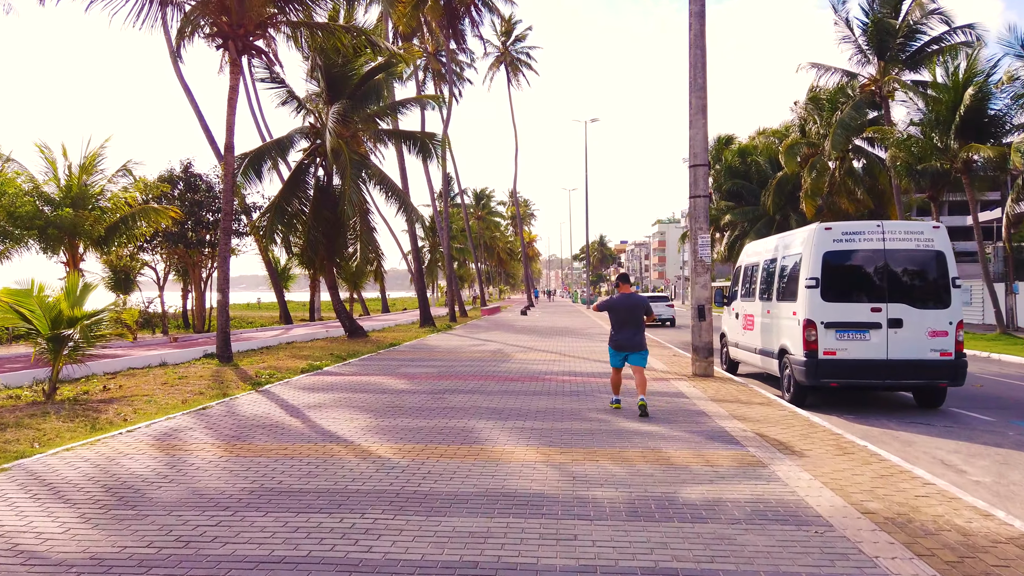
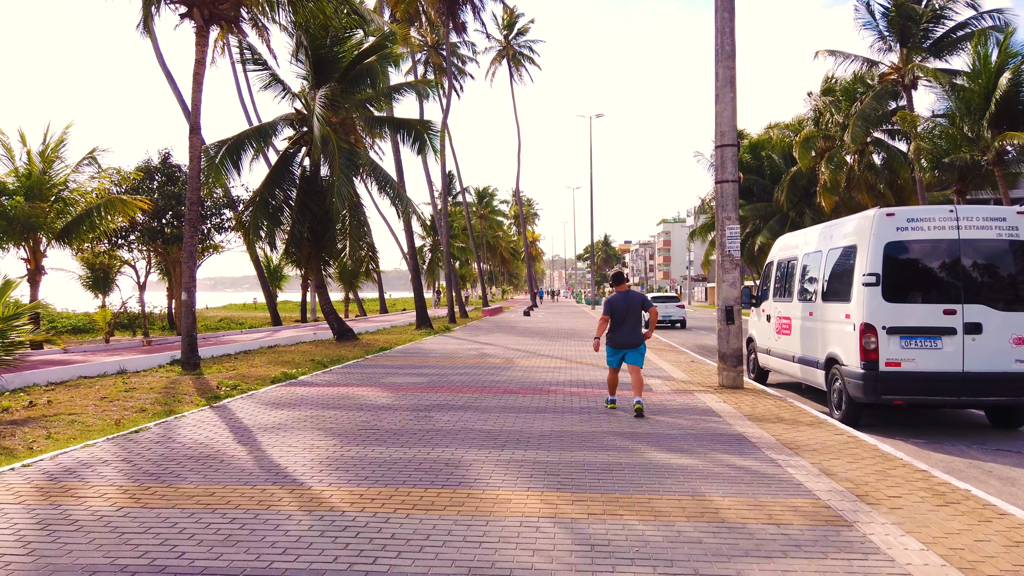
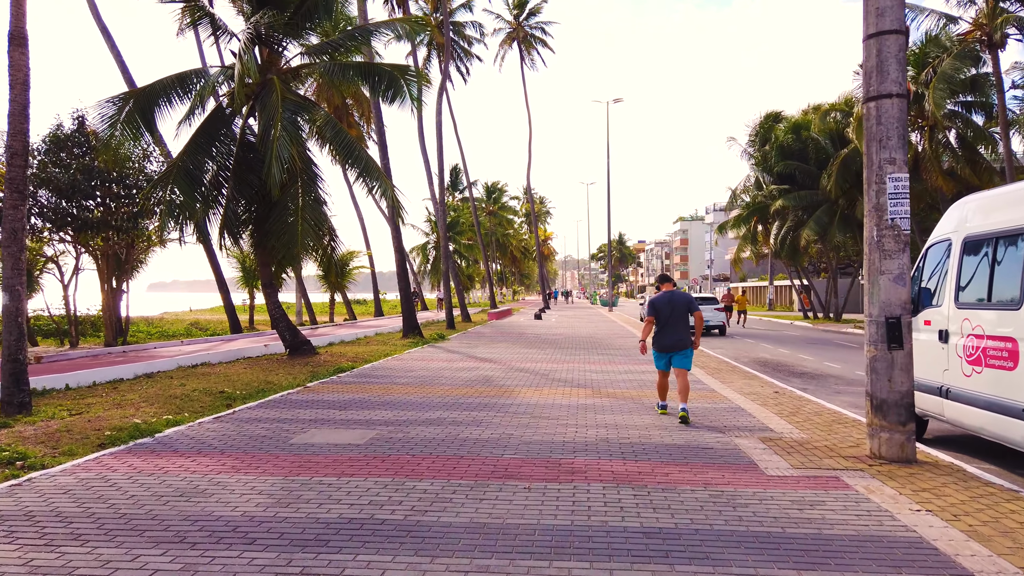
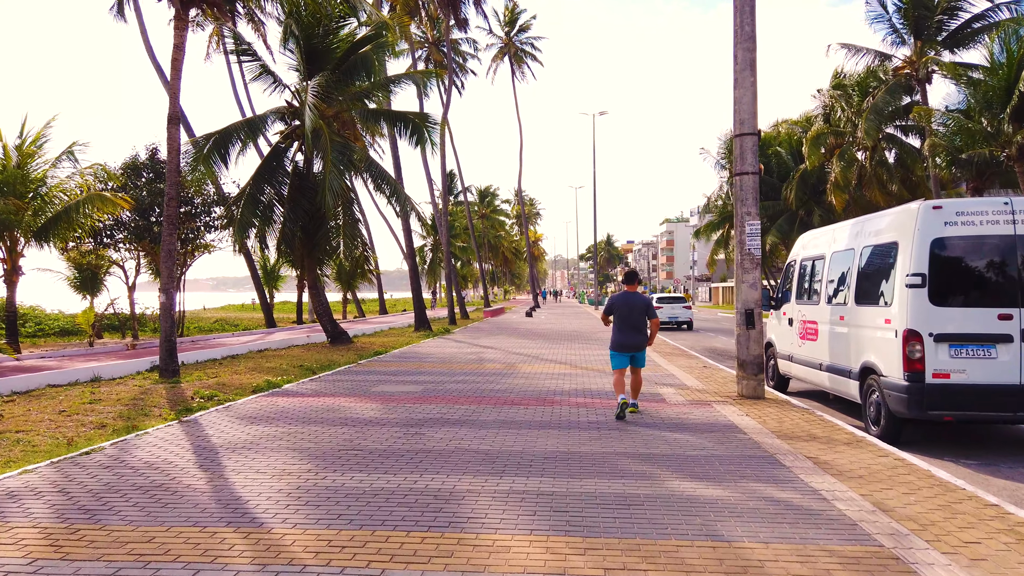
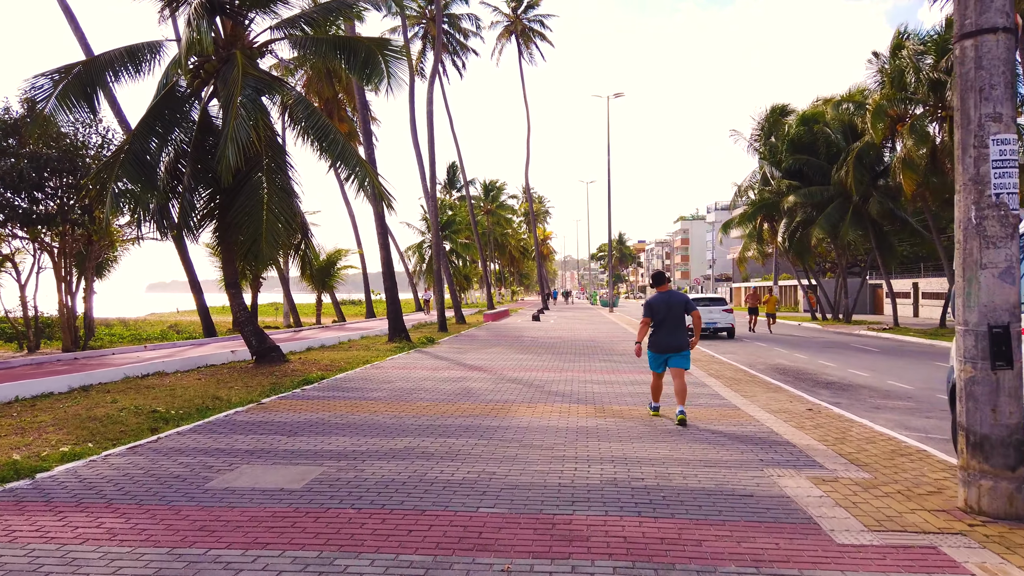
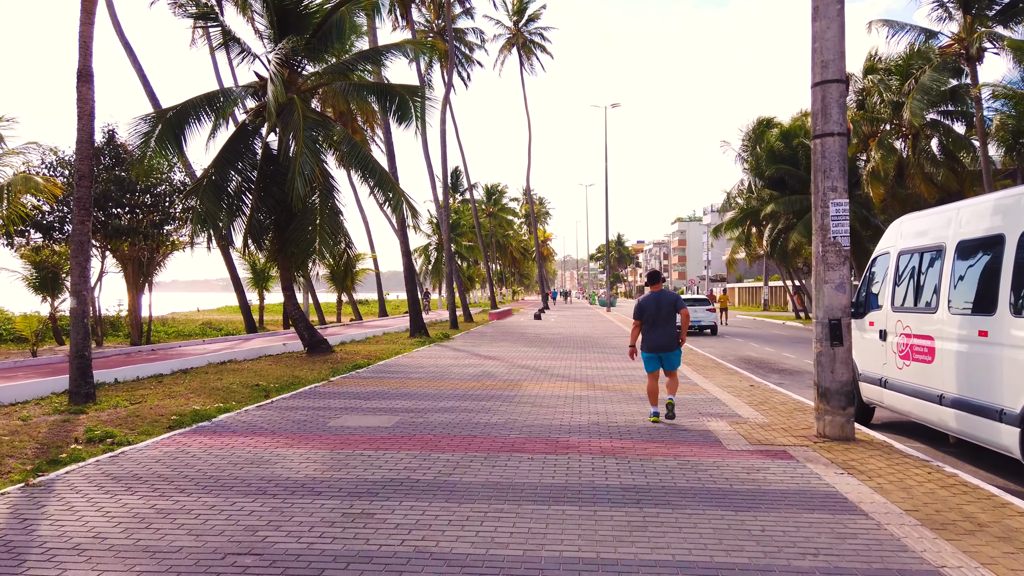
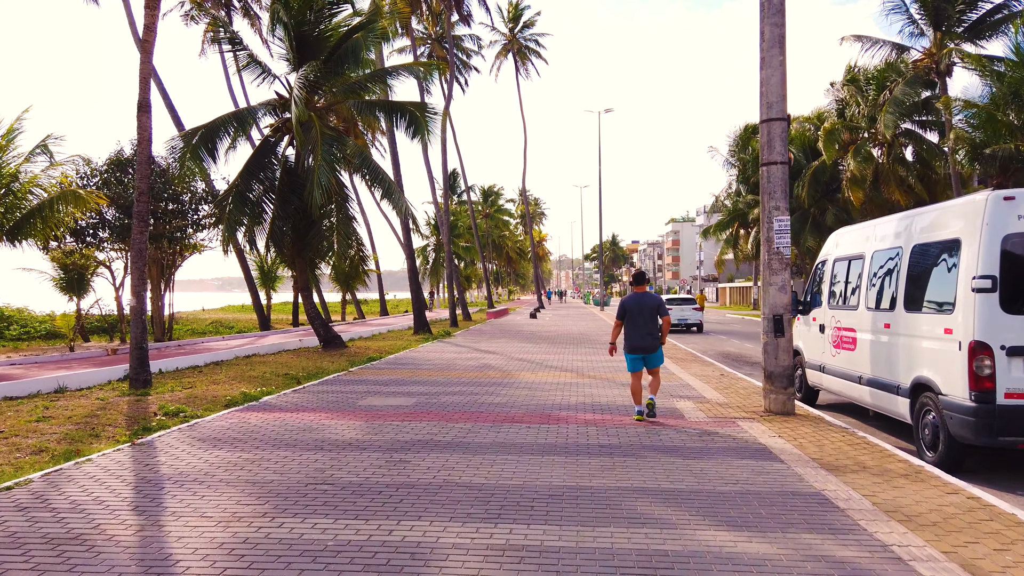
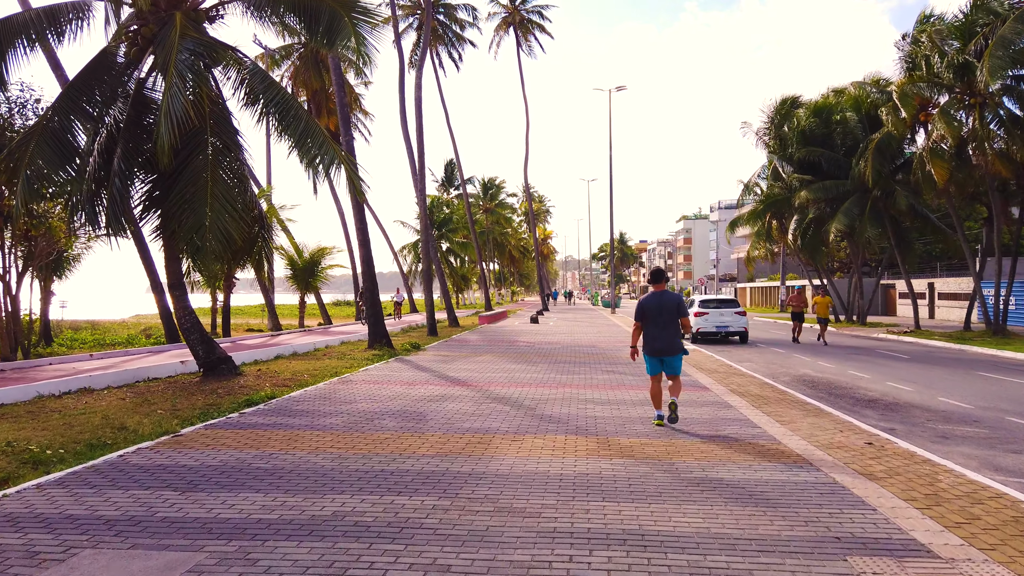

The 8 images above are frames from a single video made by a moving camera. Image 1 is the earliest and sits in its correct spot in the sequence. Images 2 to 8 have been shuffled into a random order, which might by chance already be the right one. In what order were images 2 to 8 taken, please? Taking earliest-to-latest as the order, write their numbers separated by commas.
2, 4, 7, 6, 3, 5, 8
